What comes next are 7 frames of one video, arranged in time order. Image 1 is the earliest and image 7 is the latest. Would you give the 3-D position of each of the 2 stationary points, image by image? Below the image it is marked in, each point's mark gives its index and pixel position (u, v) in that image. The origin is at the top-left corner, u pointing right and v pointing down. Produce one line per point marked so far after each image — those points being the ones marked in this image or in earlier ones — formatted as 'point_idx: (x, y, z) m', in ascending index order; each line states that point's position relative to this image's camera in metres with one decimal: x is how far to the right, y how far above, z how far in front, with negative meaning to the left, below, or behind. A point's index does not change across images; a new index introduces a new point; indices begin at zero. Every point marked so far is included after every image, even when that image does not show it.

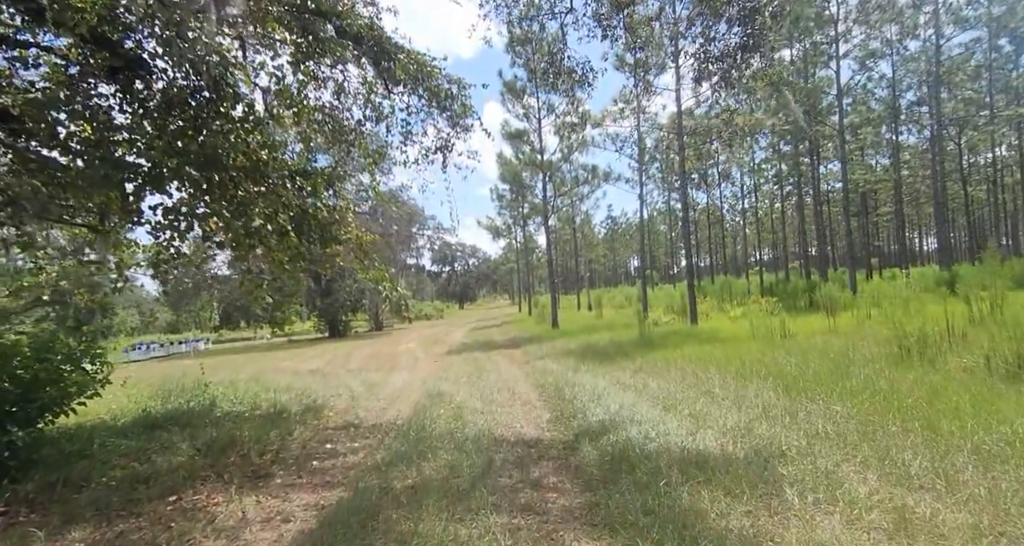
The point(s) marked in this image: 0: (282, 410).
0: (-2.7, -1.6, +7.1) m
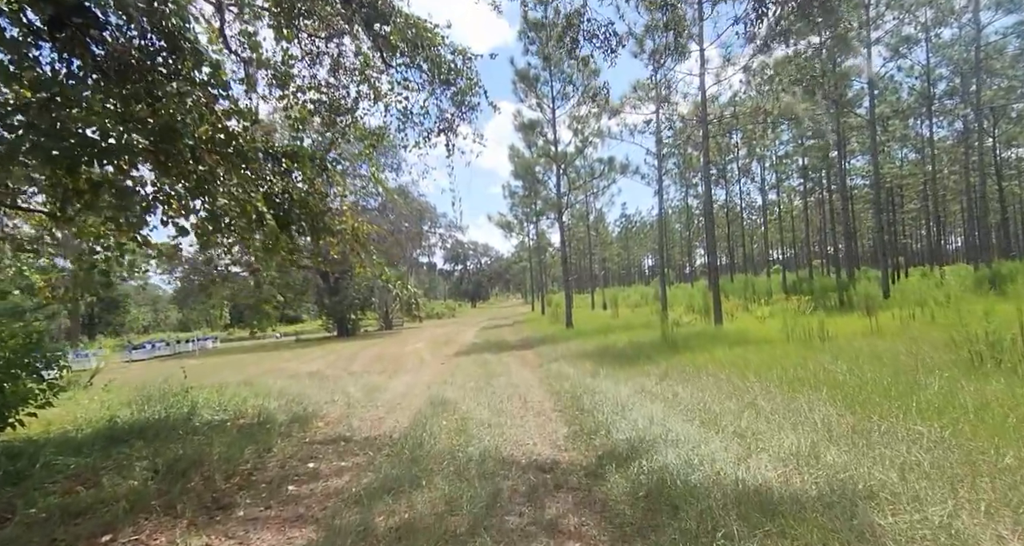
0: (-2.6, -1.6, +6.3) m
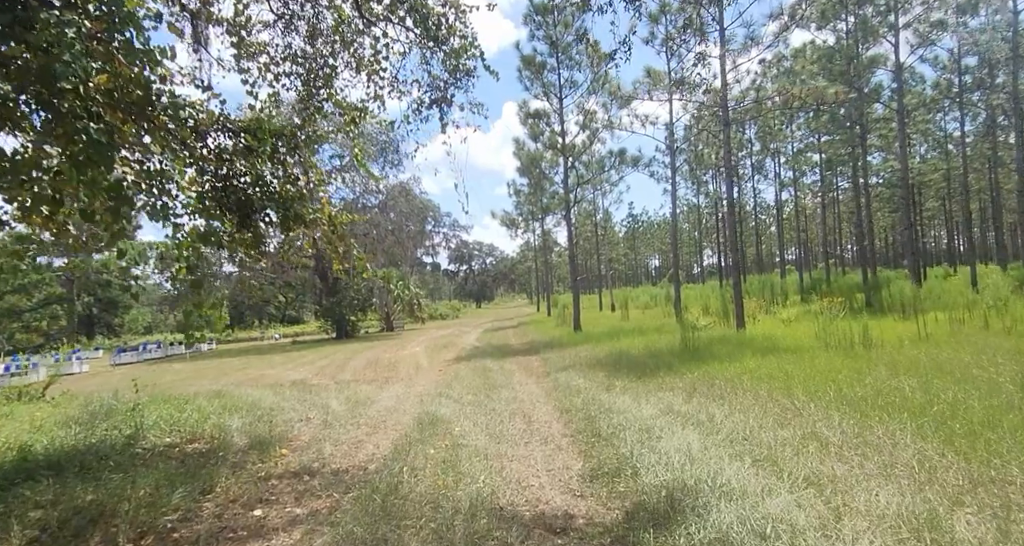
0: (-2.6, -1.5, +5.3) m
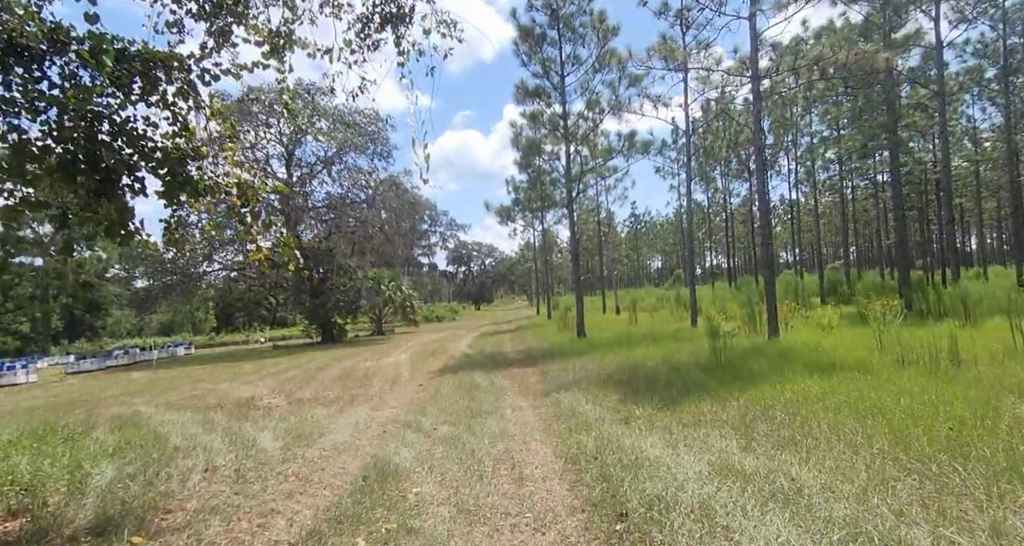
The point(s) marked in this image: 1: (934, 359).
0: (-2.7, -1.5, +3.5) m
1: (+4.7, -0.9, +6.7) m
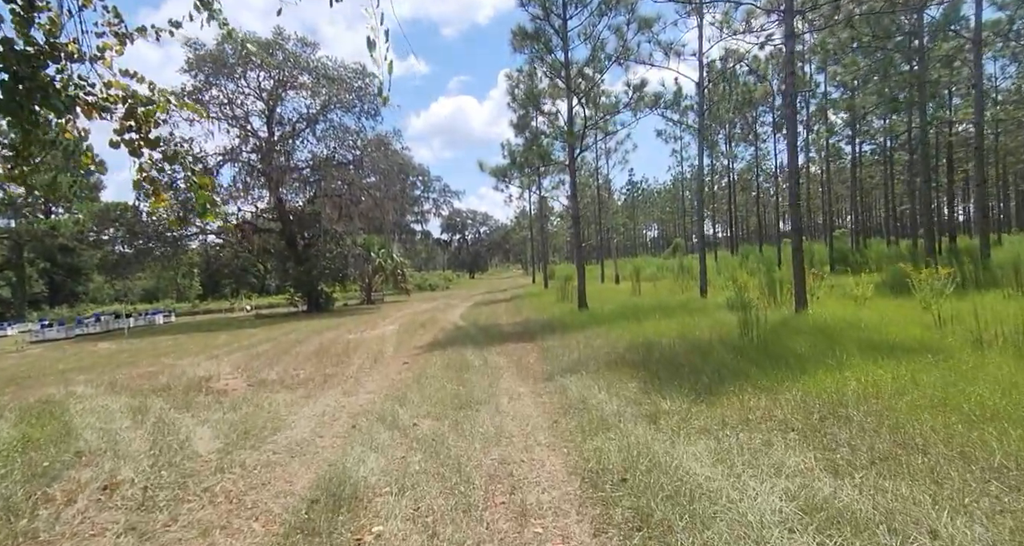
0: (-2.7, -1.3, +2.3) m
1: (+4.7, -0.6, +5.6) m
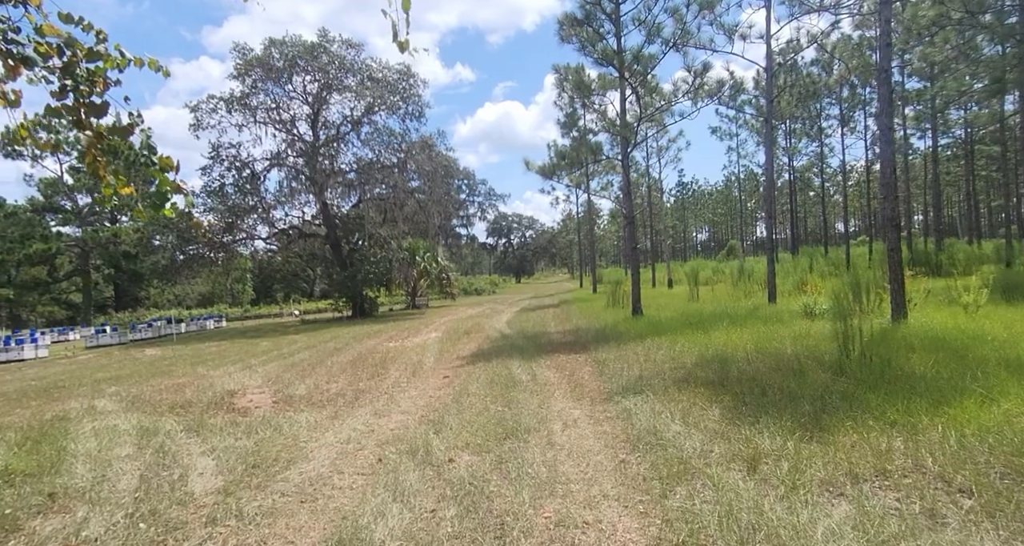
0: (-2.5, -1.3, +1.6) m
1: (+5.1, -0.6, +4.3) m
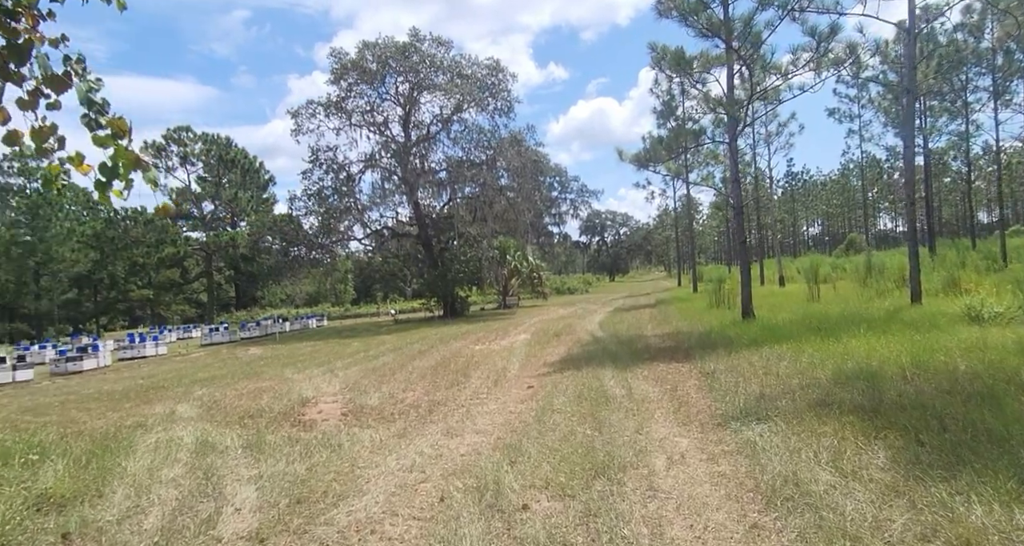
0: (-2.4, -1.3, +1.1) m
1: (+5.6, -0.6, +2.6) m
